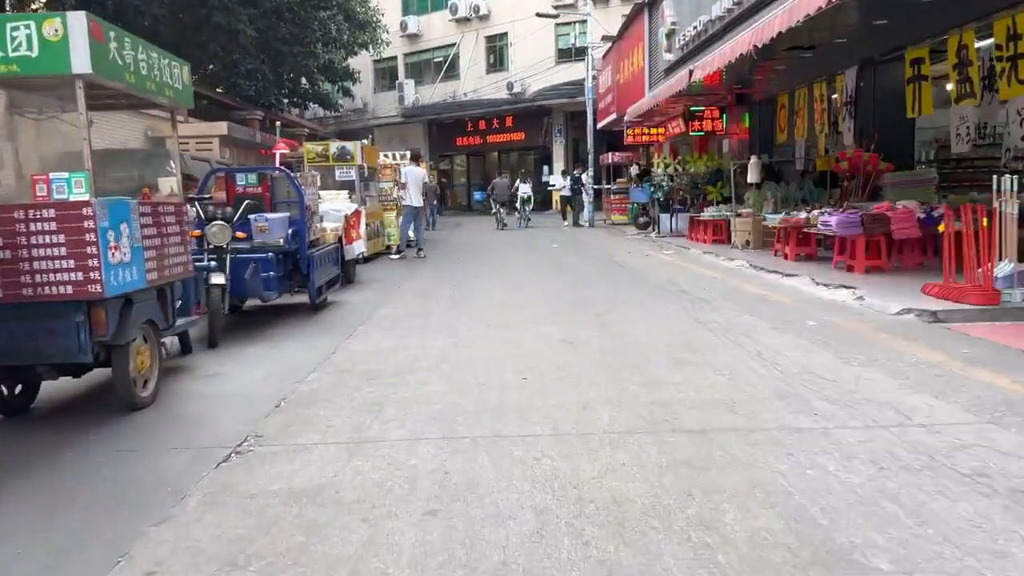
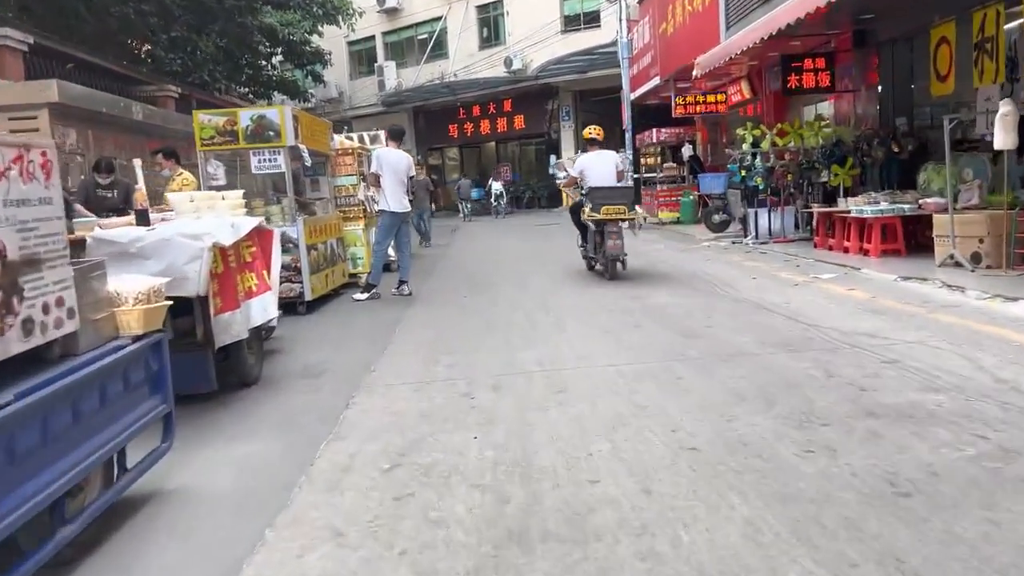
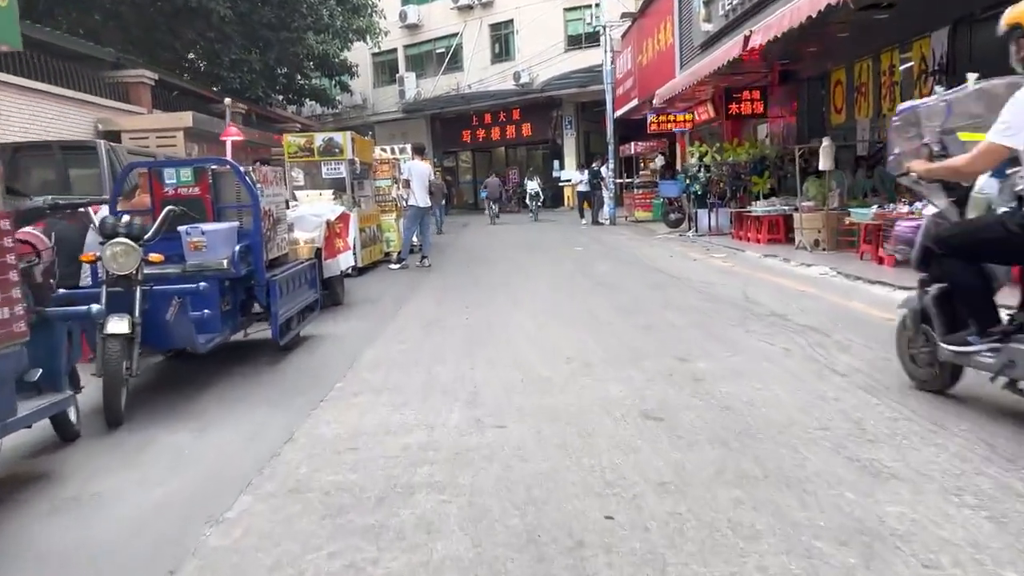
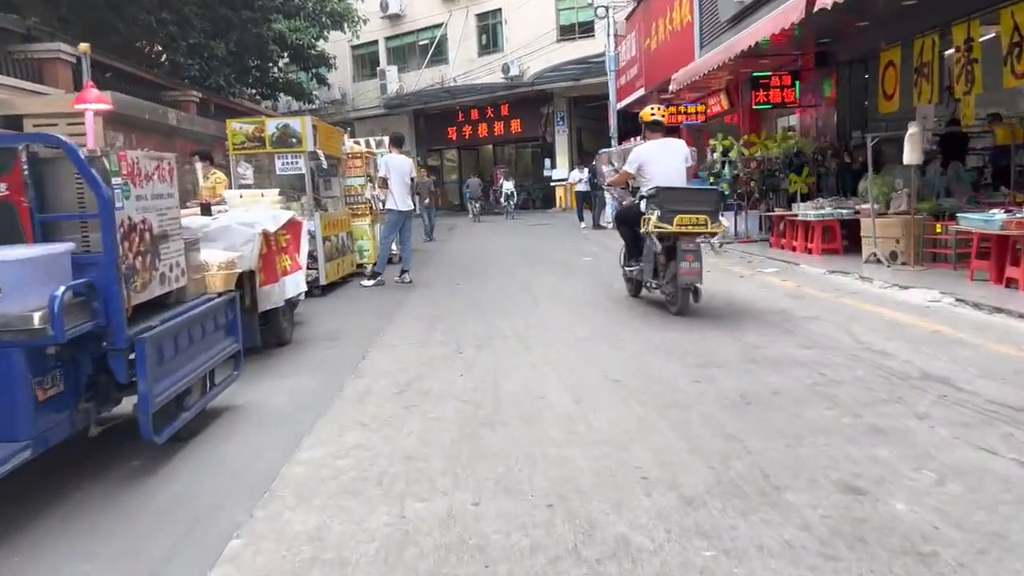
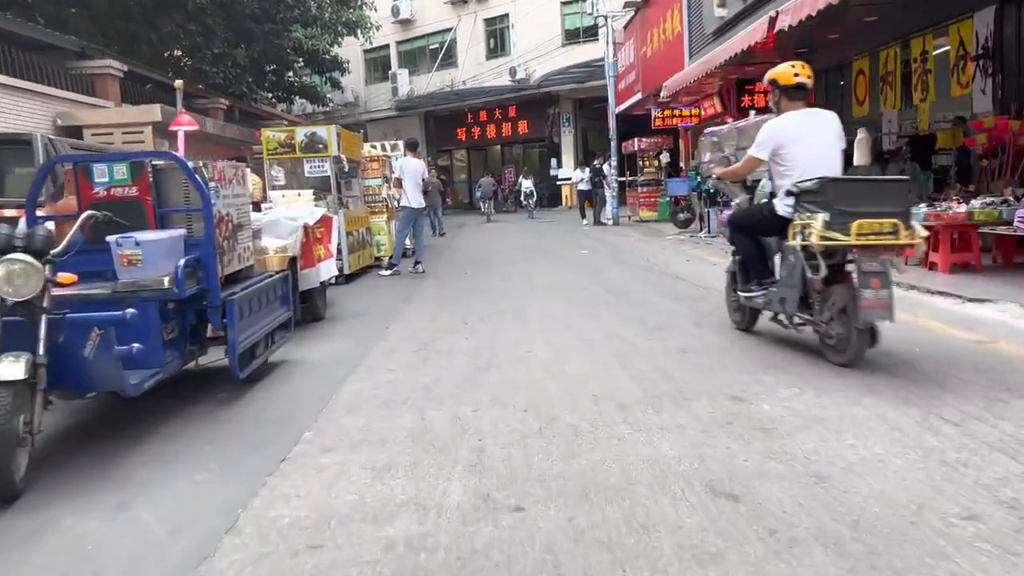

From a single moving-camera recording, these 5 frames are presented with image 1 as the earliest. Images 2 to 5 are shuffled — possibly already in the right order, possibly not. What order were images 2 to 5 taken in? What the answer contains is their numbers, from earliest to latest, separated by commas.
3, 5, 4, 2
